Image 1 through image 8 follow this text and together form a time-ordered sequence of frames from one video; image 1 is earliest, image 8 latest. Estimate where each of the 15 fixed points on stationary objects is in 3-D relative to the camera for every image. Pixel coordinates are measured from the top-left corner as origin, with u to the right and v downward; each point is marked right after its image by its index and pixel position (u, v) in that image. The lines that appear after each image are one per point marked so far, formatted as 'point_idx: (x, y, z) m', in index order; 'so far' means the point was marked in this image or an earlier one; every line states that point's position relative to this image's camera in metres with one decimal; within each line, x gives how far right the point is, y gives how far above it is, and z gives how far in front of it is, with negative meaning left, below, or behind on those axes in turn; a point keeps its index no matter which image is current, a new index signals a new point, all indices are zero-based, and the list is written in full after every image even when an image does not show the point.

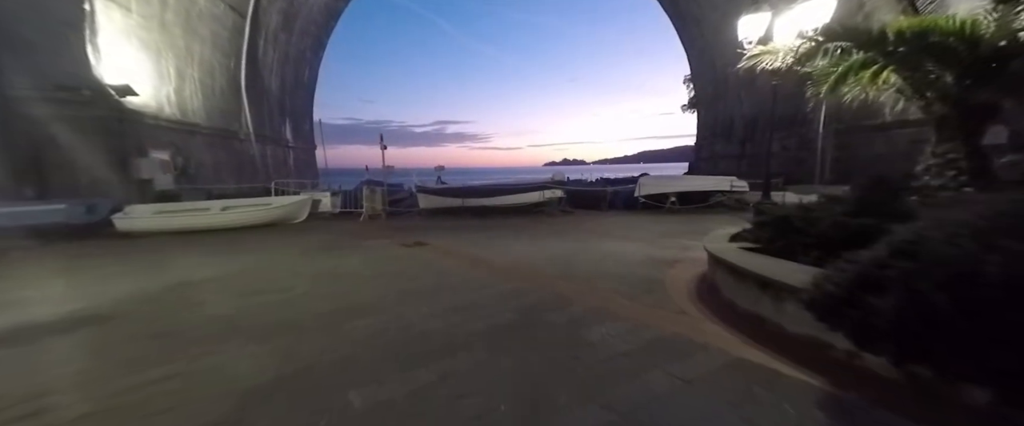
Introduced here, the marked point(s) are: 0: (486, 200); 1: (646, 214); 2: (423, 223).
0: (-0.9, +0.5, +14.0) m
1: (+5.5, -0.2, +13.4) m
2: (-3.3, -0.4, +12.2) m
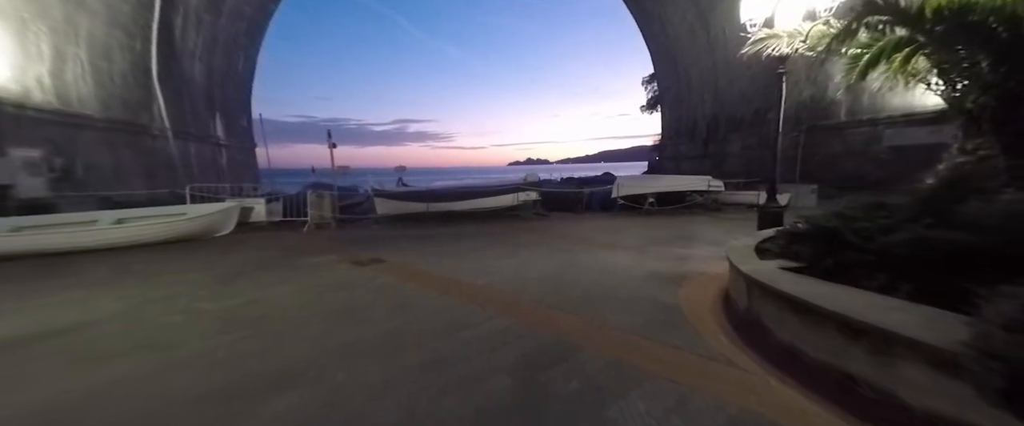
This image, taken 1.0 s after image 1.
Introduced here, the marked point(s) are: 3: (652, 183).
0: (-2.1, +0.3, +12.6) m
1: (+4.4, -0.2, +12.7) m
2: (-4.2, -0.6, +10.6) m
3: (+5.8, +1.2, +13.3) m
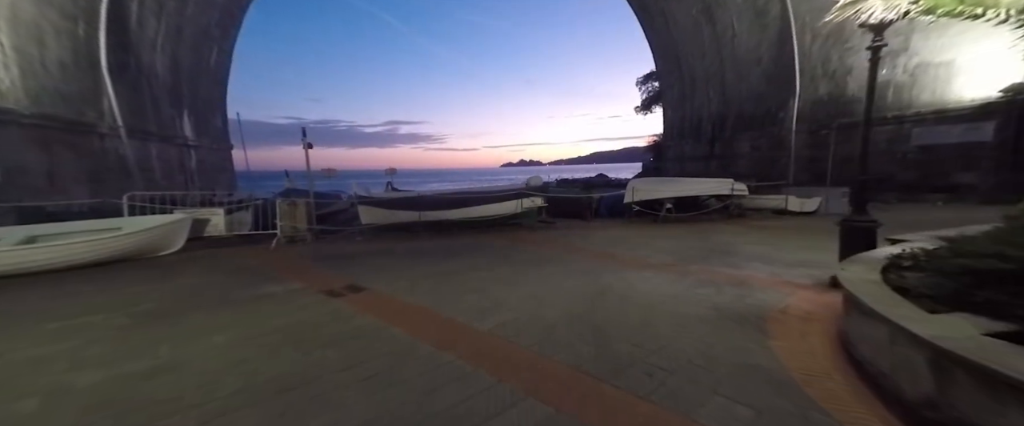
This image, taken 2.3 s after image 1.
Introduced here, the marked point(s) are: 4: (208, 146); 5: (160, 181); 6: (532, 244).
0: (-2.0, 0.0, +11.2) m
1: (+4.5, -0.5, +11.4) m
2: (-4.1, -0.9, +9.1) m
3: (+5.8, +0.9, +12.0) m
4: (-17.3, +3.8, +18.8) m
5: (-15.3, +1.4, +14.3) m
6: (+0.6, -0.8, +9.2) m
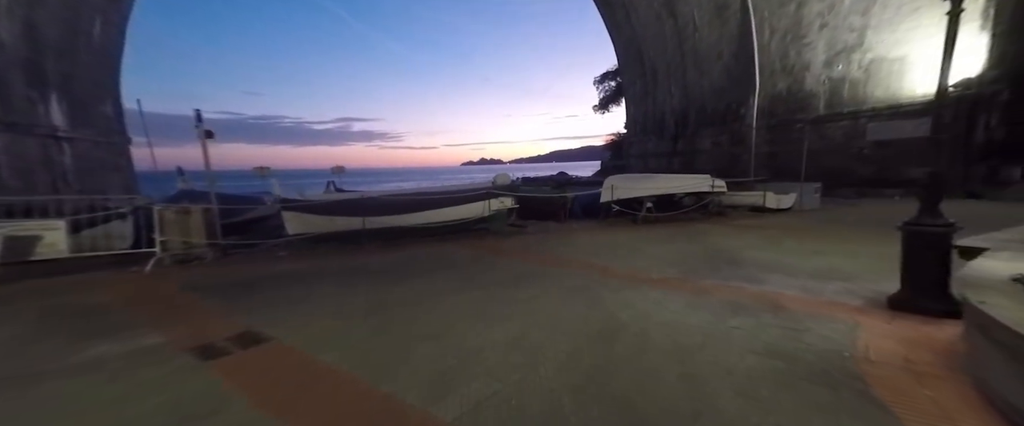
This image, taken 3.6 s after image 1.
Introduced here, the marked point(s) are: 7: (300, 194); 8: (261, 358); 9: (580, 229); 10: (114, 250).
0: (-3.0, -0.1, +9.3) m
1: (+3.4, -0.5, +10.3) m
2: (-4.8, -1.1, +7.0) m
3: (+4.6, +1.0, +11.1) m
4: (-19.2, +3.4, +15.1) m
5: (-16.6, +1.0, +10.9) m
6: (-0.2, -0.9, +7.6) m
7: (-7.7, +0.7, +11.7) m
8: (-2.6, -1.5, +3.5) m
9: (+2.1, -0.5, +10.3) m
10: (-8.5, -0.8, +7.1) m
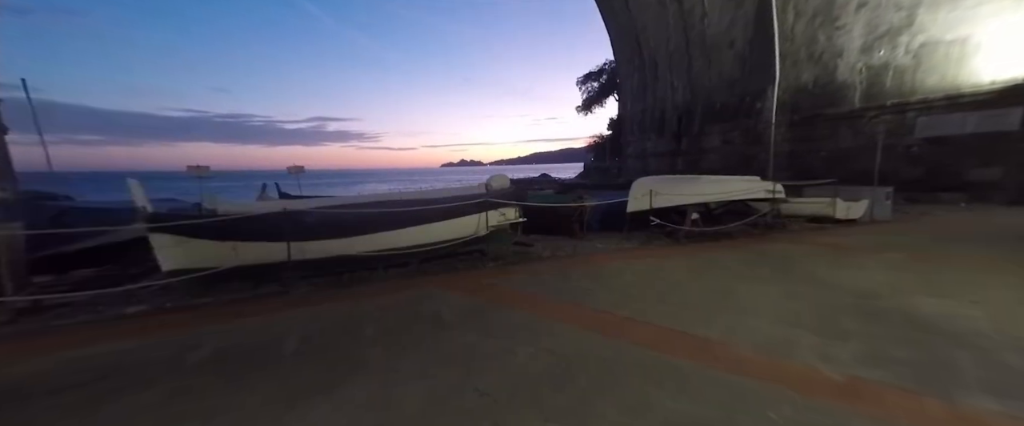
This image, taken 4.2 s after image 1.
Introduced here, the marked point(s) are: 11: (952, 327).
0: (-2.9, -0.5, +6.2) m
1: (+3.5, -0.8, +7.6) m
2: (-4.5, -1.5, +3.8) m
3: (+4.7, +0.6, +8.4) m
4: (-19.4, +2.9, +11.1) m
5: (-16.5, +0.5, +7.0) m
6: (0.0, -1.3, +4.7) m
7: (-7.6, +0.2, +8.3) m
8: (-2.1, -1.9, +0.5) m
9: (+2.2, -0.9, +7.5) m
10: (-8.2, -1.2, +3.7) m
11: (+4.6, -1.2, +3.5) m
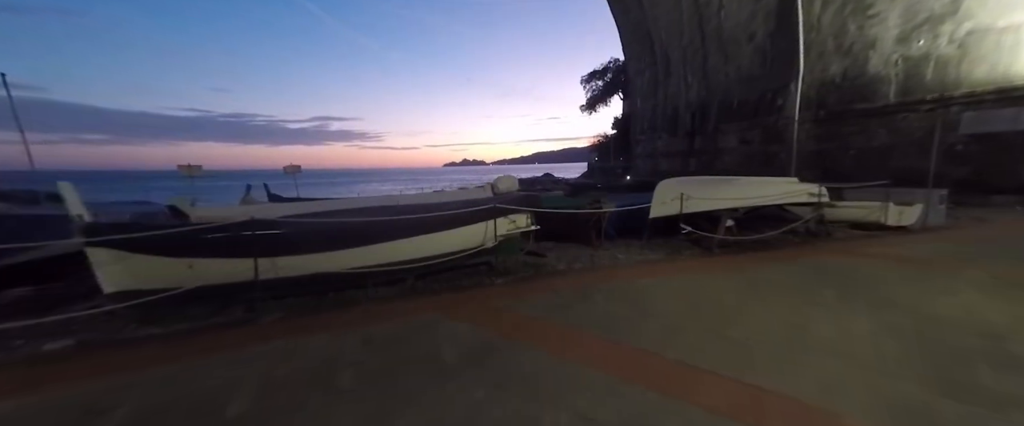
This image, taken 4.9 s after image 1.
0: (-2.7, -0.6, +5.3) m
1: (+3.7, -1.0, +6.6) m
2: (-4.3, -1.6, +2.9) m
3: (+4.9, +0.5, +7.4) m
4: (-19.1, +2.8, +10.3) m
5: (-16.3, +0.4, +6.2) m
6: (+0.2, -1.4, +3.8) m
7: (-7.4, +0.1, +7.4) m
8: (-1.9, -2.0, -0.4) m
9: (+2.4, -1.0, +6.6) m
10: (-8.0, -1.3, +2.8) m
11: (+4.7, -1.4, +2.5) m
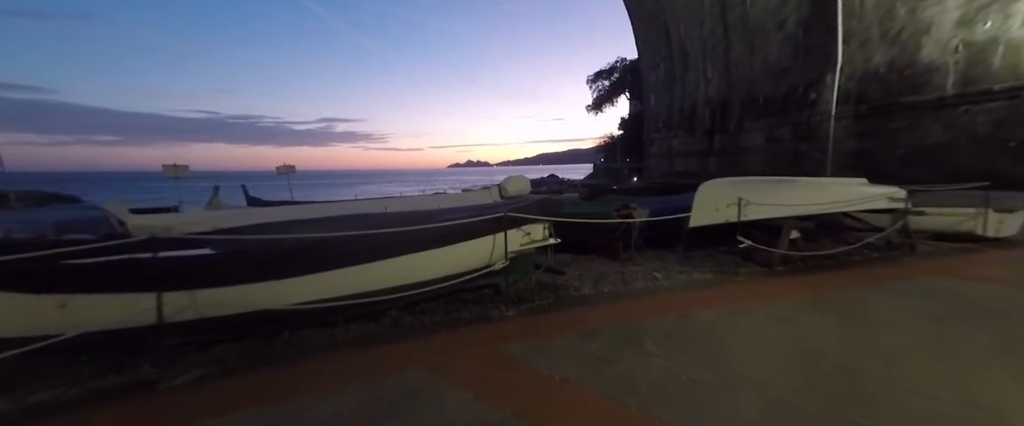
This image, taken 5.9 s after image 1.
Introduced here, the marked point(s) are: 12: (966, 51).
0: (-2.5, -0.8, +4.0) m
1: (+3.9, -1.1, +5.2) m
2: (-4.1, -1.7, +1.6) m
3: (+5.1, +0.3, +6.0) m
4: (-18.9, +2.7, +9.1) m
5: (-16.1, +0.3, +5.0) m
6: (+0.4, -1.6, +2.4) m
7: (-7.2, 0.0, +6.2) m
8: (-1.8, -2.1, -1.8) m
9: (+2.7, -1.2, +5.2) m
10: (-7.9, -1.4, +1.5) m
11: (+4.9, -1.5, +1.0) m
12: (+15.9, +5.7, +11.6) m
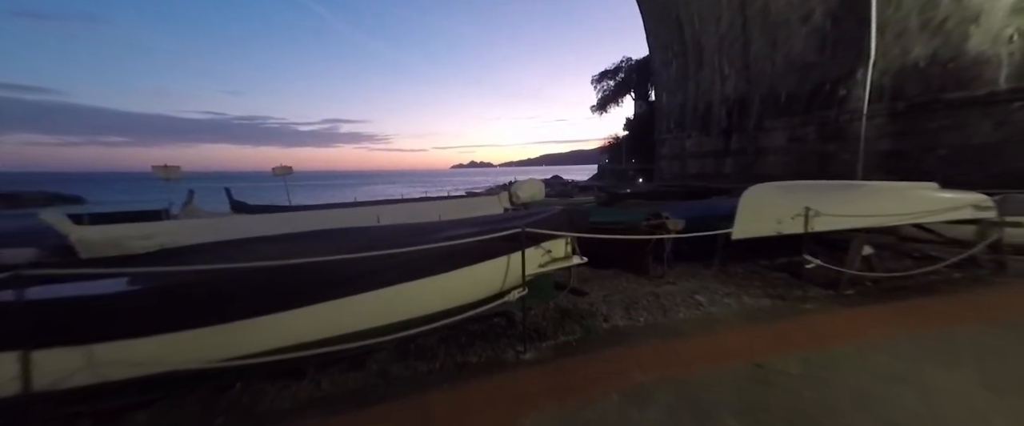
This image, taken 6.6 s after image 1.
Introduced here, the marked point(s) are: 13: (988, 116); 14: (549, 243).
0: (-2.3, -0.9, +3.0) m
1: (+4.1, -1.3, +4.2) m
2: (-4.0, -1.9, +0.7) m
3: (+5.4, +0.1, +5.0) m
4: (-18.6, +2.6, +8.4) m
5: (-15.8, +0.2, +4.2) m
6: (+0.6, -1.7, +1.4) m
7: (-7.0, -0.2, +5.3) m
8: (-1.7, -2.3, -2.7) m
9: (+2.9, -1.3, +4.2) m
10: (-7.7, -1.5, +0.6) m
11: (+5.1, -1.7, 0.0) m
12: (+16.2, +5.5, +10.5) m
13: (+15.8, +3.2, +10.9) m
14: (+0.4, -0.4, +4.5) m
